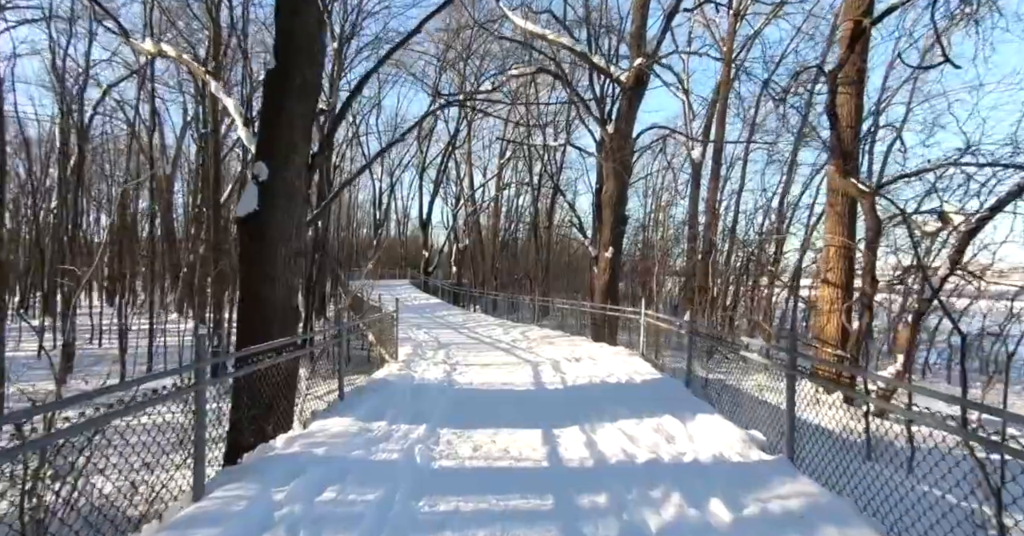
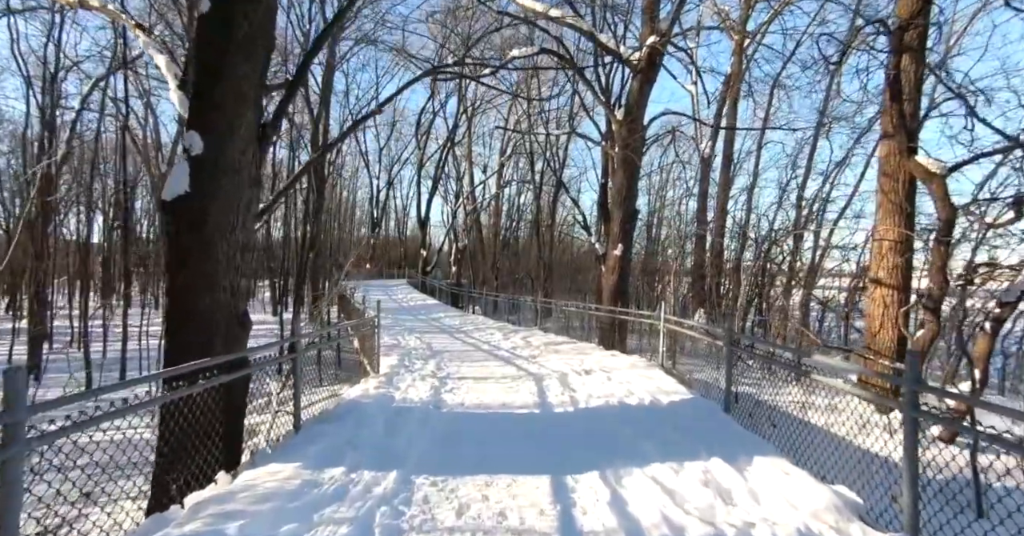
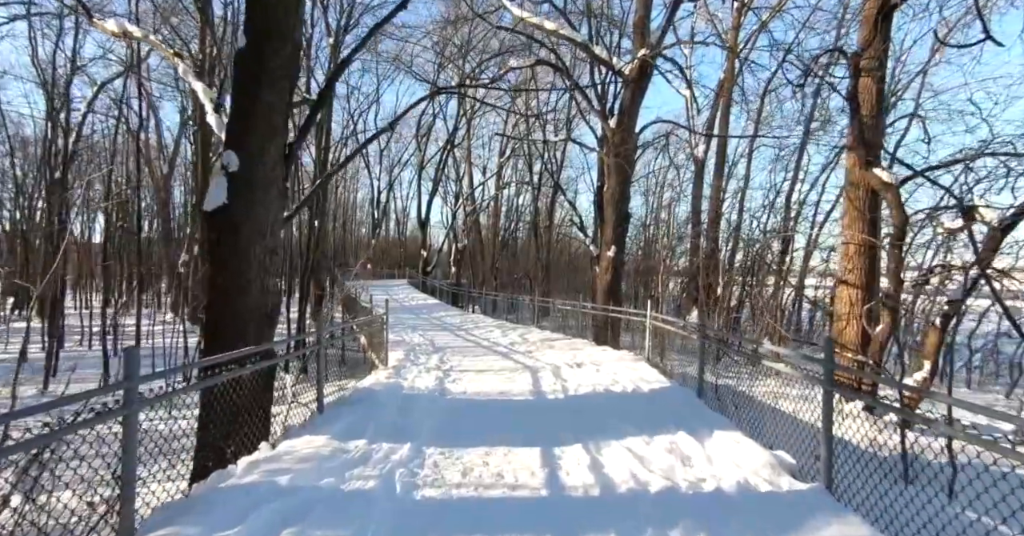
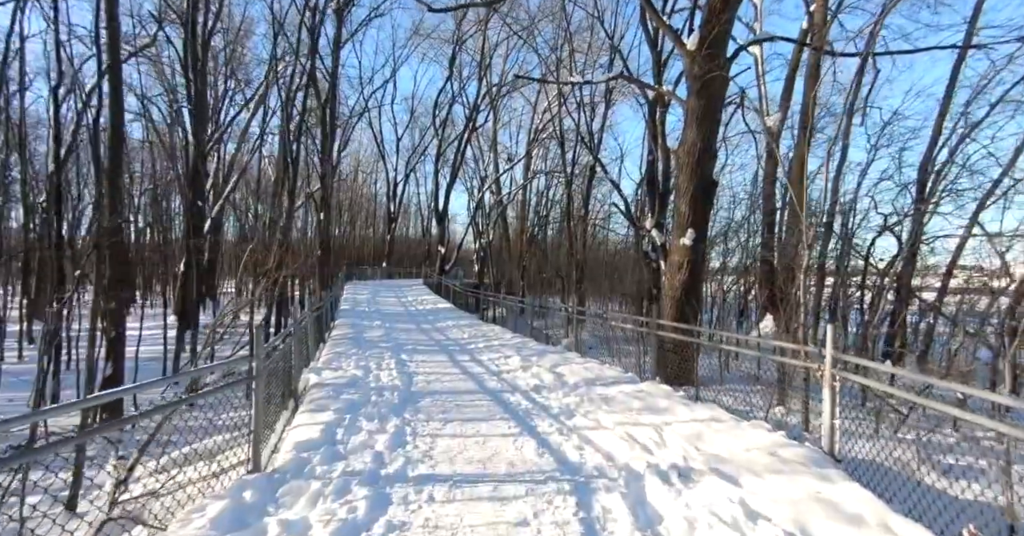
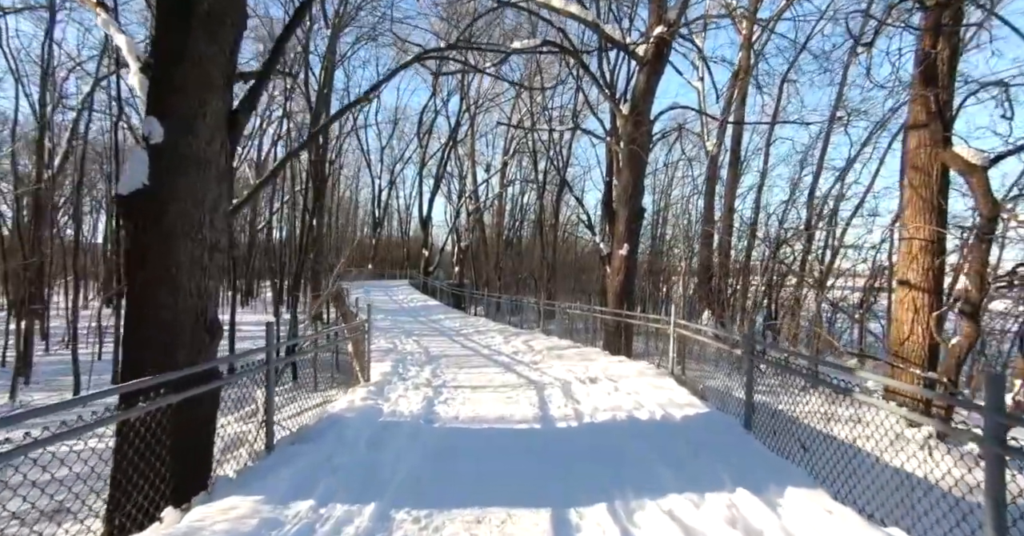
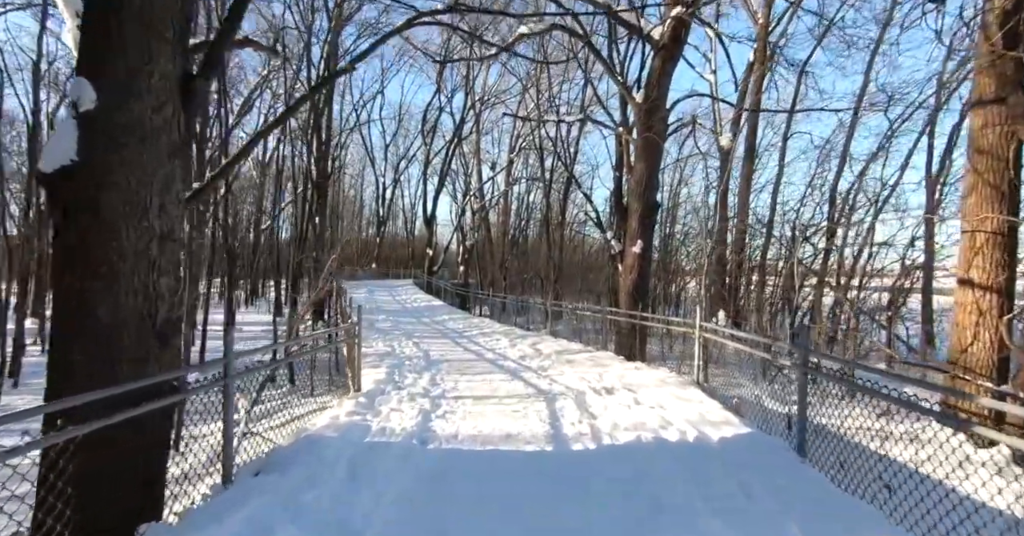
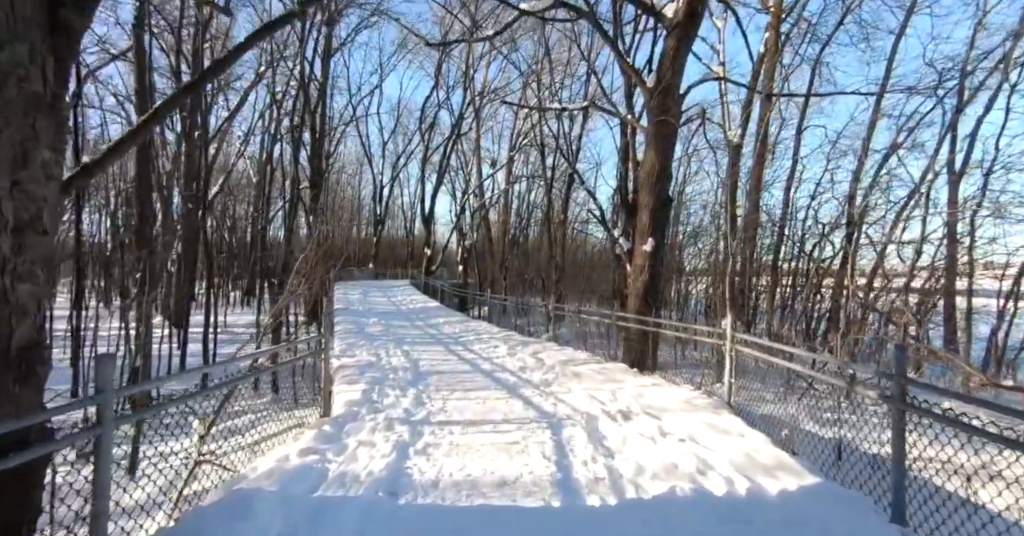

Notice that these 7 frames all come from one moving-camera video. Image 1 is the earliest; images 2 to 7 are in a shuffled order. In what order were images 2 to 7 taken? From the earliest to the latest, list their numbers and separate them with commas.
3, 2, 5, 6, 7, 4
